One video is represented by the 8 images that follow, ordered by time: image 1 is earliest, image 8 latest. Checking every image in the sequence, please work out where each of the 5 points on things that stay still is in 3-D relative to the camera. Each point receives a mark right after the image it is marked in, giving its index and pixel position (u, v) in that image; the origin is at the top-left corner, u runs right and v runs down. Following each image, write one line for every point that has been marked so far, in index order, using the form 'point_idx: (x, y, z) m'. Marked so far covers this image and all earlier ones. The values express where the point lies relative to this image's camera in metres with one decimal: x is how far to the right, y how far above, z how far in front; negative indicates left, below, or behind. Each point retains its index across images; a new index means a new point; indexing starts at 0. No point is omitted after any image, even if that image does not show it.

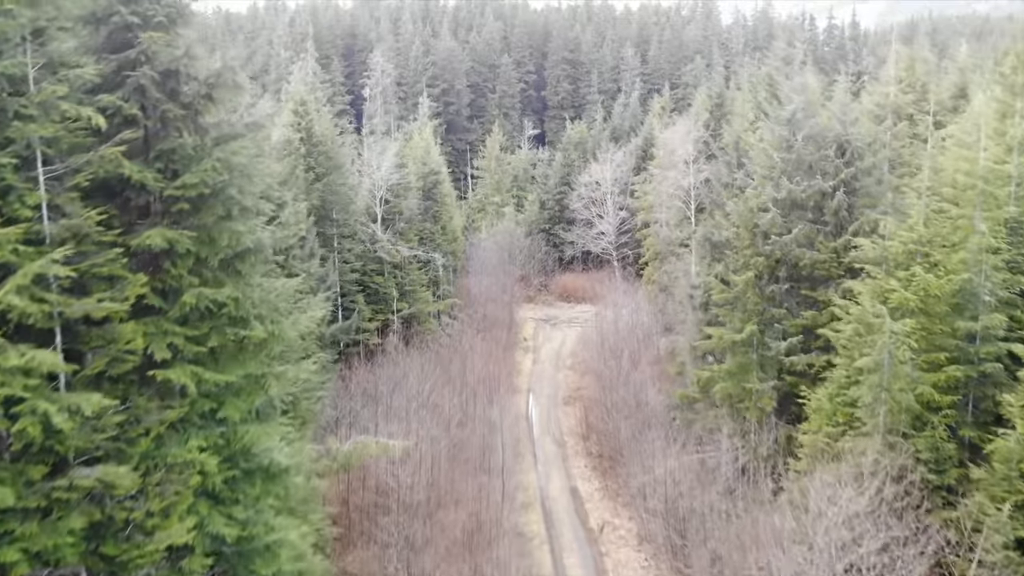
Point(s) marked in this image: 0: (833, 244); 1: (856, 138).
0: (+6.4, +0.9, +16.9) m
1: (+7.0, +3.0, +17.1) m
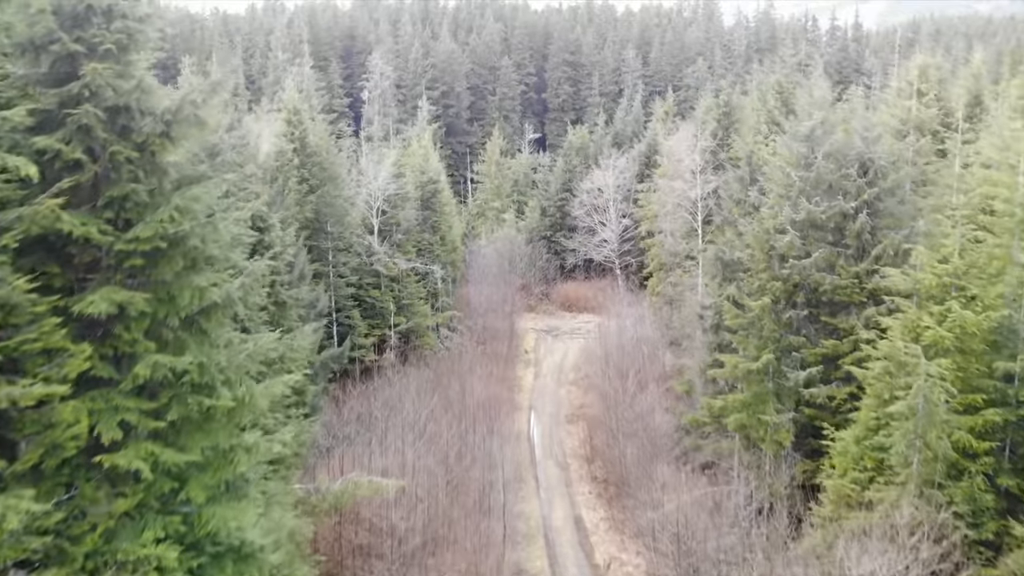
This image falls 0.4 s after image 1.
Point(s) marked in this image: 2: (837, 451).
0: (+6.4, +0.4, +15.9) m
1: (+7.0, +2.5, +16.1) m
2: (+5.3, -2.6, +13.8) m
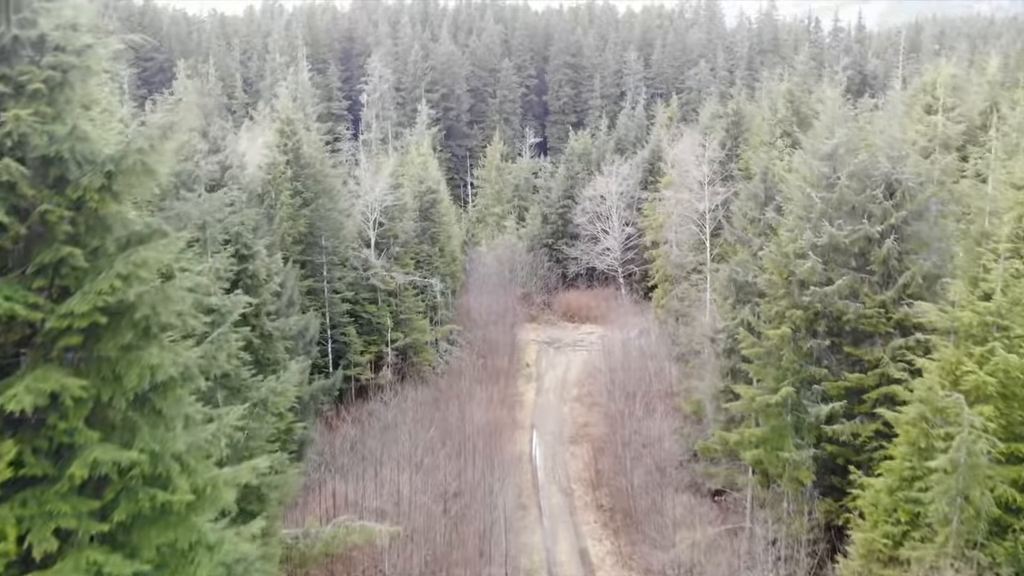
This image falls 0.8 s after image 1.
0: (+6.5, -0.2, +14.9) m
1: (+7.1, +2.0, +15.1) m
2: (+5.3, -3.2, +12.8) m
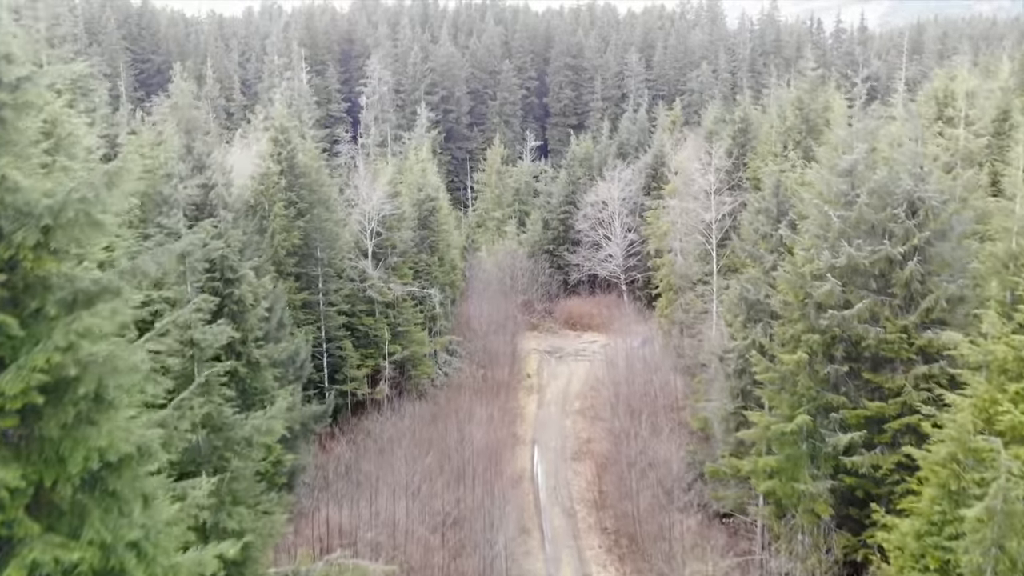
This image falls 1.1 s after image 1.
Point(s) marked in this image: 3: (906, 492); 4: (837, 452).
0: (+6.5, -0.6, +14.1) m
1: (+7.1, +1.6, +14.4) m
2: (+5.4, -3.6, +12.0) m
3: (+6.4, -3.3, +13.8) m
4: (+5.6, -2.8, +14.6) m
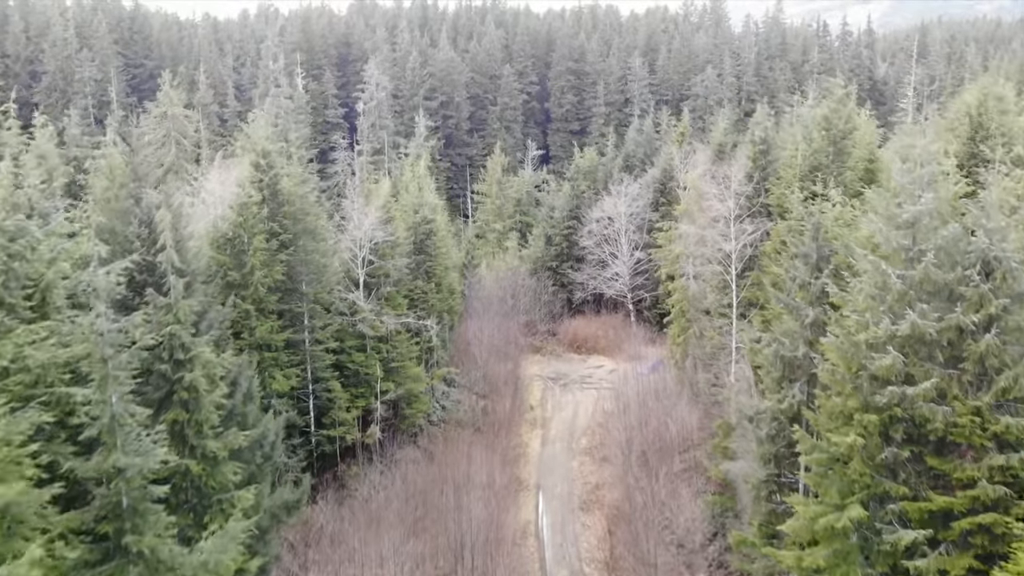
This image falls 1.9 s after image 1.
0: (+6.6, -1.6, +12.0) m
1: (+7.2, +0.5, +12.2) m
2: (+5.4, -4.6, +9.9) m
3: (+6.5, -4.4, +11.7) m
4: (+5.7, -3.9, +12.5) m
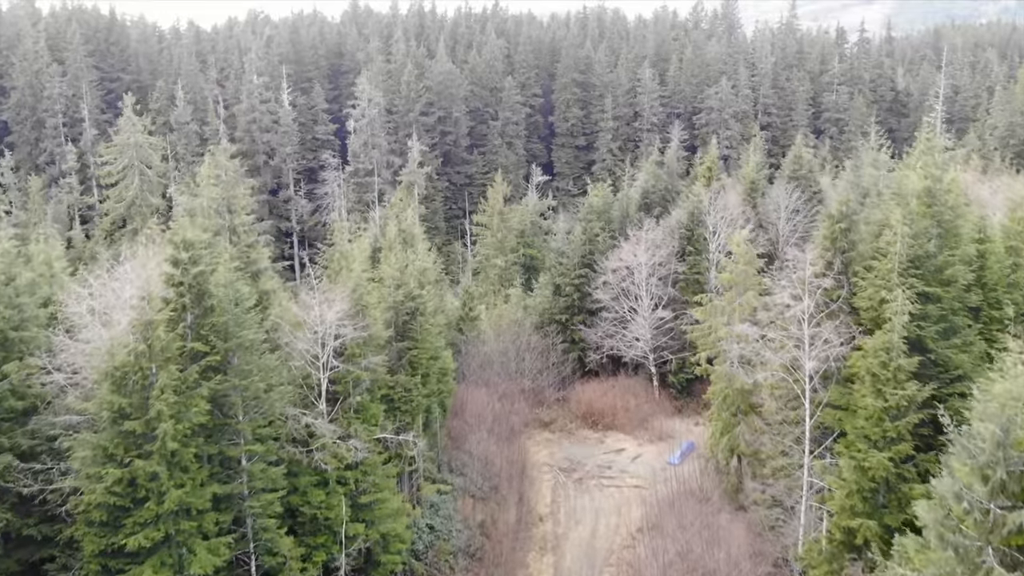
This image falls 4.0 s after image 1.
0: (+6.7, -4.4, +6.0) m
1: (+7.3, -2.3, +6.3) m
2: (+5.6, -7.5, +3.9) m
3: (+6.6, -7.2, +5.7) m
4: (+5.8, -6.7, +6.5) m
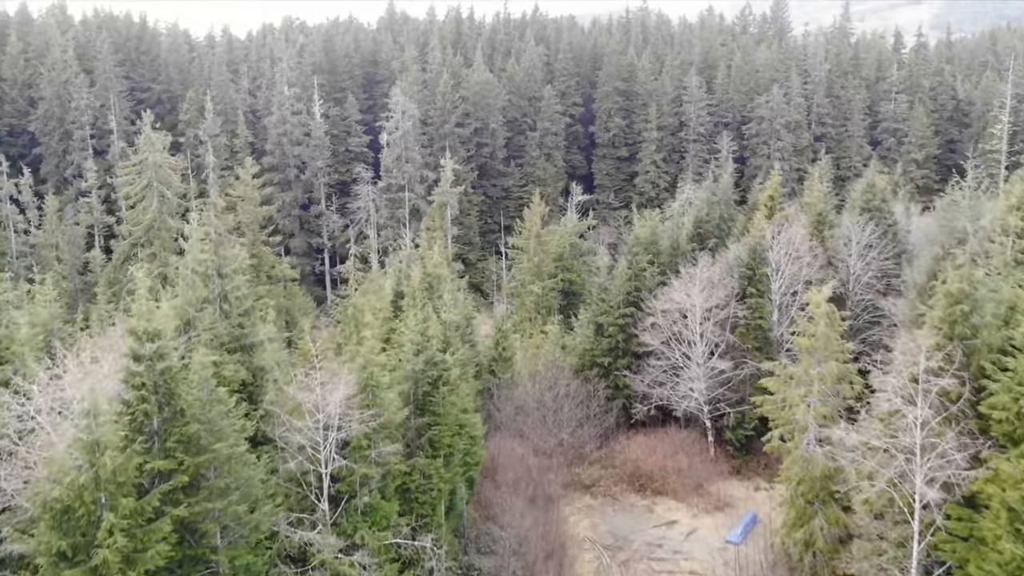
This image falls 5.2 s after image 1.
0: (+6.8, -6.2, +2.2) m
1: (+7.4, -4.1, +2.4) m
2: (+5.5, -9.2, +0.2) m
3: (+6.7, -9.0, +1.9) m
4: (+5.9, -8.5, +2.7) m
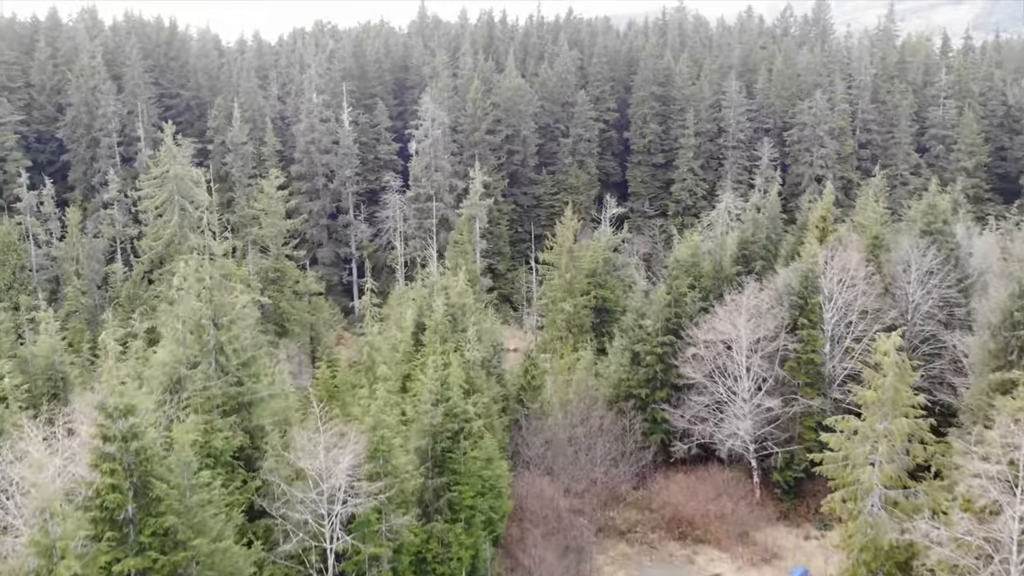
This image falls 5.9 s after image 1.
0: (+6.7, -7.3, -0.2) m
1: (+7.3, -5.2, 0.0) m
2: (+5.4, -10.3, -2.2) m
3: (+6.6, -10.1, -0.5) m
4: (+5.8, -9.6, +0.3) m
